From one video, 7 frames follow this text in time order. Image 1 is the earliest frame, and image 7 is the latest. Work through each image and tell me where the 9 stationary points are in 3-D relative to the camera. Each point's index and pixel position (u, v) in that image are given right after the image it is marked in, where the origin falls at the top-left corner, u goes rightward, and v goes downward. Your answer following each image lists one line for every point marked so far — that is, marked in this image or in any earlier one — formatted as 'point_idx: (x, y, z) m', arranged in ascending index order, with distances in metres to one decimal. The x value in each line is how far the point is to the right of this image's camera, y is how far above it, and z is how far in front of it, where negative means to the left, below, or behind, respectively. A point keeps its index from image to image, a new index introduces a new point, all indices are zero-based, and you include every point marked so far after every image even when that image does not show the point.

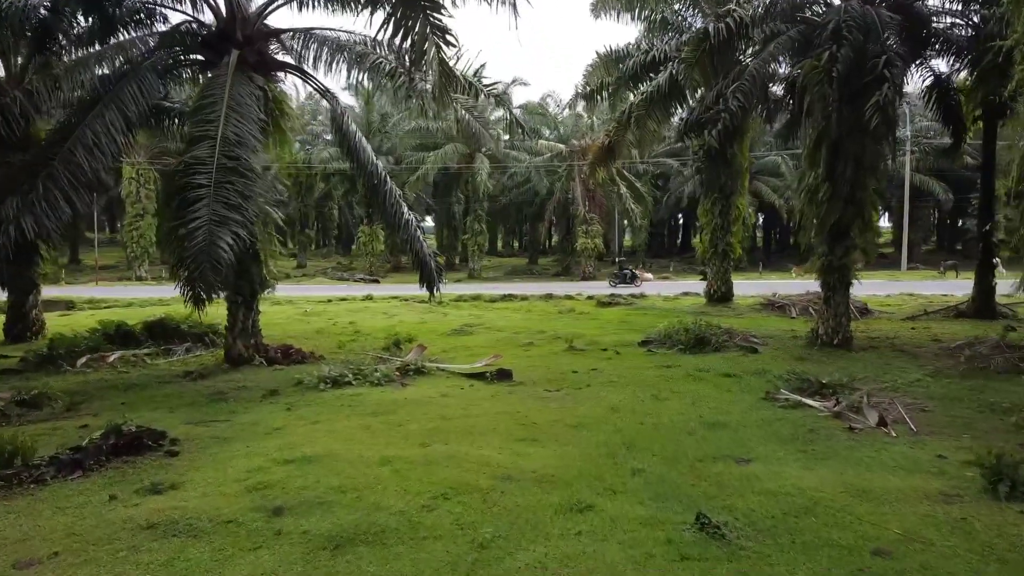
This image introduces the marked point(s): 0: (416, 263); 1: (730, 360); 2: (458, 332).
0: (-1.2, +0.3, +10.3) m
1: (+2.6, -0.9, +9.8) m
2: (-0.8, -0.7, +12.7) m
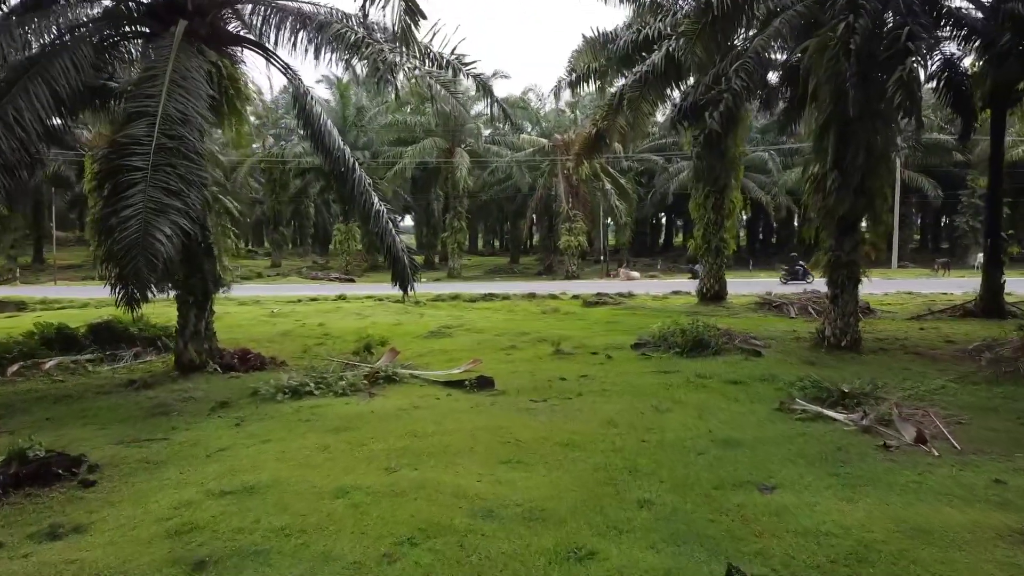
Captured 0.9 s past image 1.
0: (-1.4, +0.3, +9.3) m
1: (+2.4, -0.8, +8.9) m
2: (-1.1, -0.7, +11.8) m
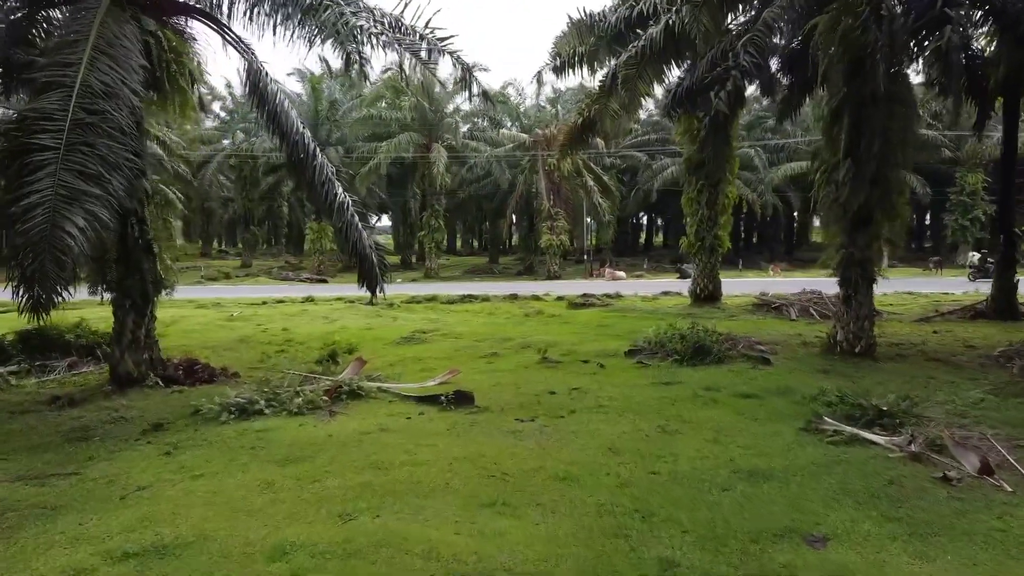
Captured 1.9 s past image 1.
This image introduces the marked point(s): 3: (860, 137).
0: (-1.6, +0.3, +8.3) m
1: (+2.2, -0.9, +8.0) m
2: (-1.4, -0.7, +10.7) m
3: (+3.7, +1.6, +8.8) m
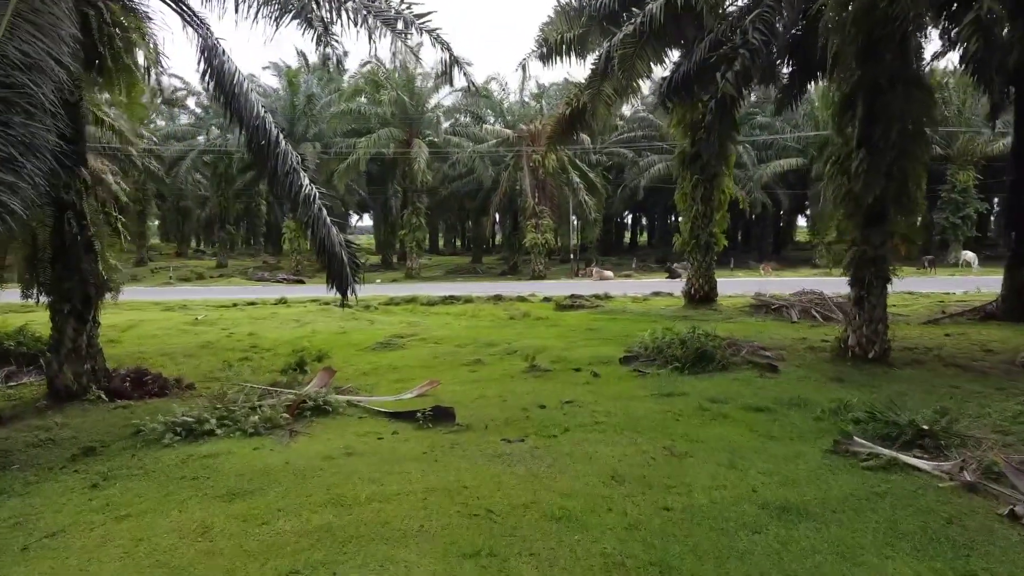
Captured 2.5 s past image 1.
0: (-1.7, +0.3, +7.5) m
1: (+2.1, -0.9, +7.3) m
2: (-1.5, -0.7, +9.9) m
3: (+3.6, +1.6, +8.1) m
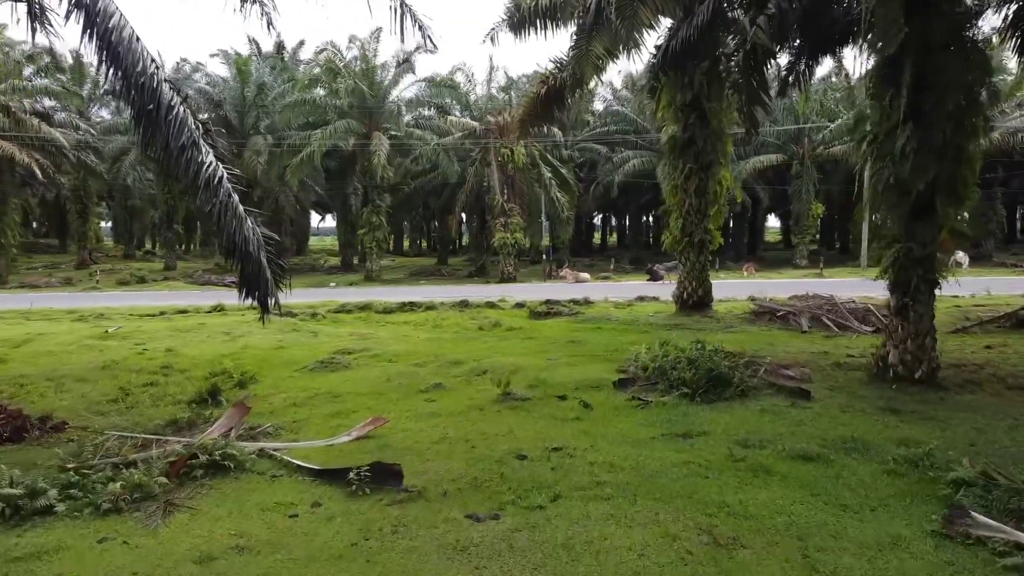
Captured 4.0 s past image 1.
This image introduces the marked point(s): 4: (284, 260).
0: (-2.0, +0.2, +5.8) m
1: (+1.9, -0.9, +5.7) m
2: (-1.9, -0.8, +8.2) m
3: (+3.3, +1.6, +6.6) m
4: (-1.8, +0.2, +6.4) m
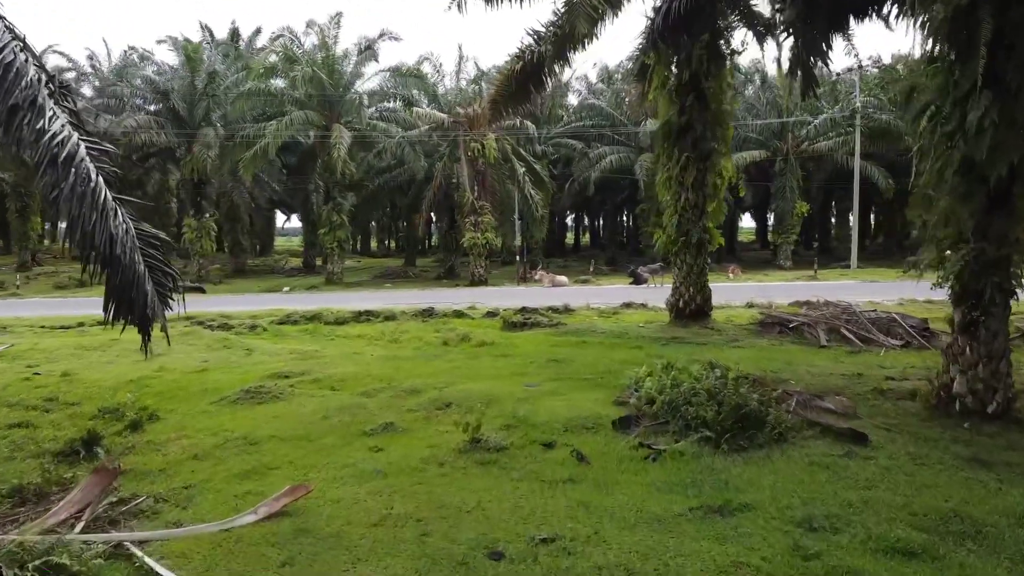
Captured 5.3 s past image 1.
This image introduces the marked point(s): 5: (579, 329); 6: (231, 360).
0: (-2.1, +0.1, +4.2) m
1: (+1.7, -1.0, +4.2) m
2: (-2.1, -0.9, +6.6) m
3: (+3.1, +1.5, +5.2) m
4: (-1.9, +0.2, +4.8) m
5: (+0.8, -0.5, +10.0) m
6: (-2.8, -0.7, +8.2) m
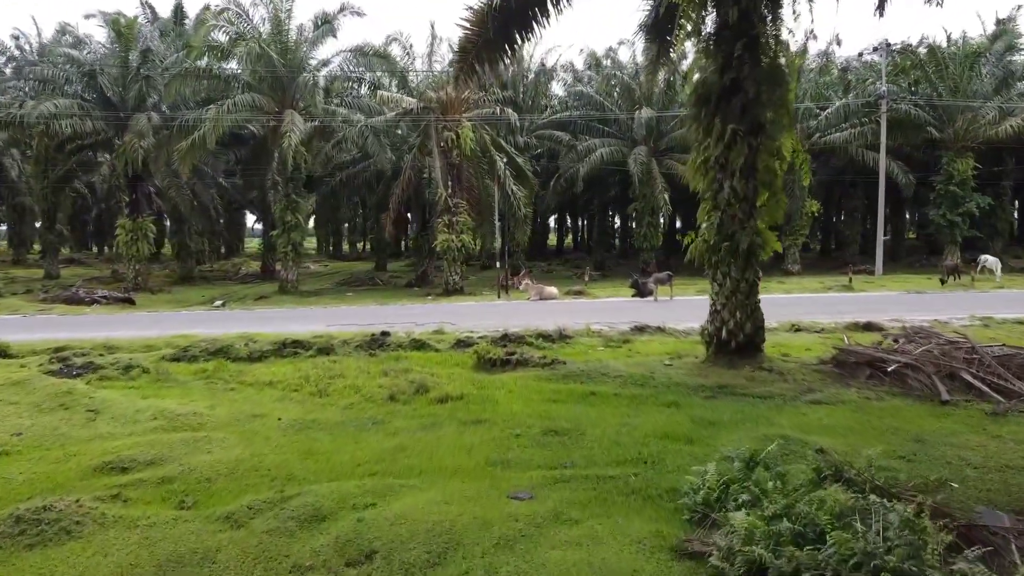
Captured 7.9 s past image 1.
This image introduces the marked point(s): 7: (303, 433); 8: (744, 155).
0: (-2.2, -0.1, +1.3) m
1: (+1.7, -1.2, +1.5) m
2: (-2.2, -1.1, +3.8) m
3: (+3.0, +1.3, +2.5) m
4: (-2.0, -0.1, +2.0) m
5: (+0.6, -0.7, +7.2) m
6: (-3.0, -0.9, +5.4) m
7: (-1.4, -0.9, +5.4) m
8: (+2.0, +1.1, +7.0) m
